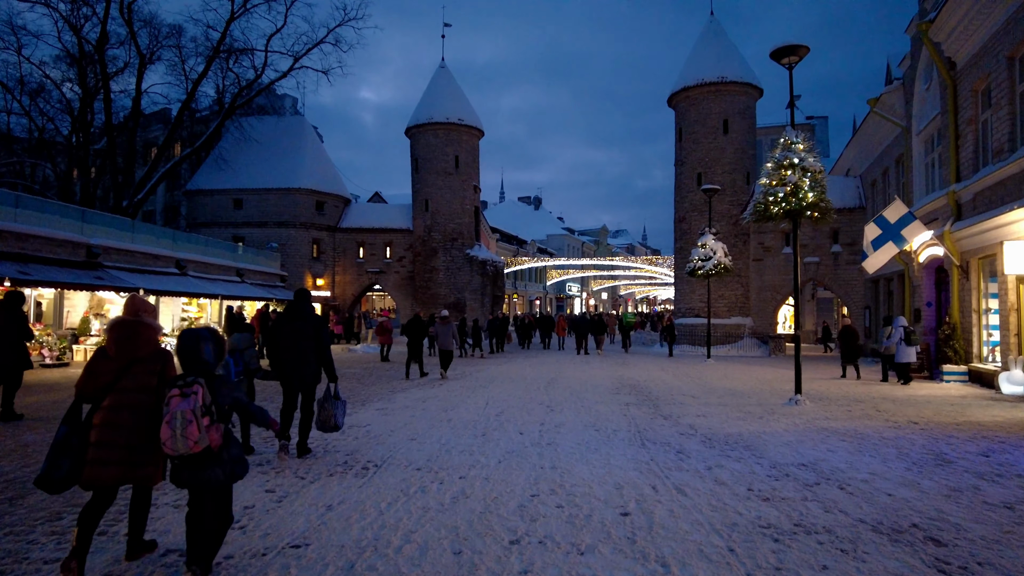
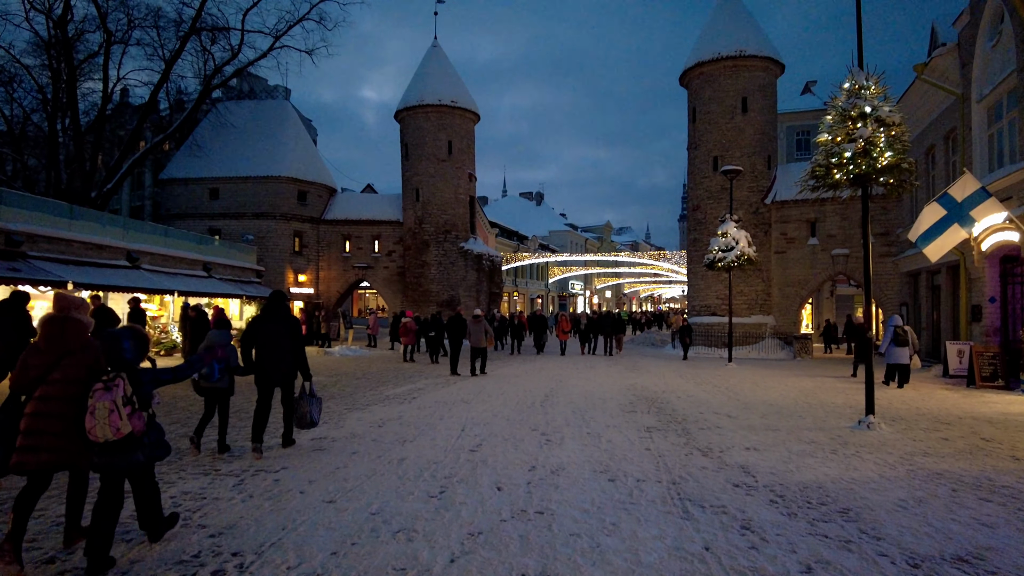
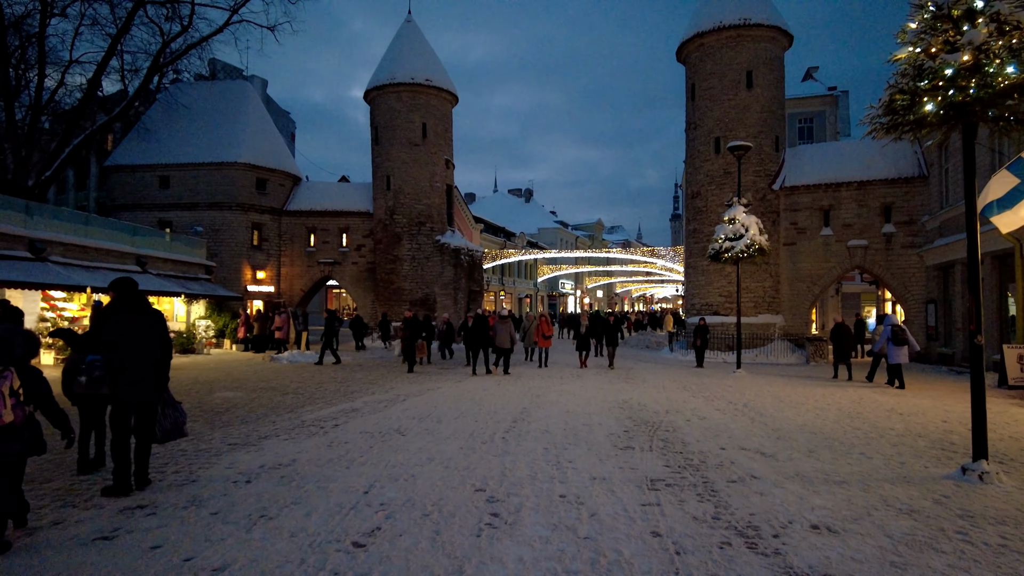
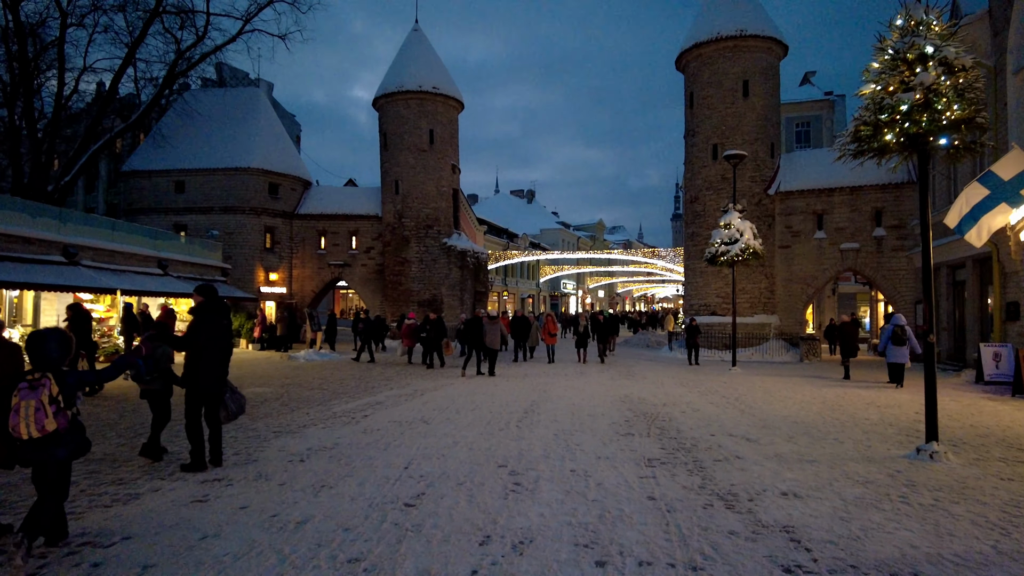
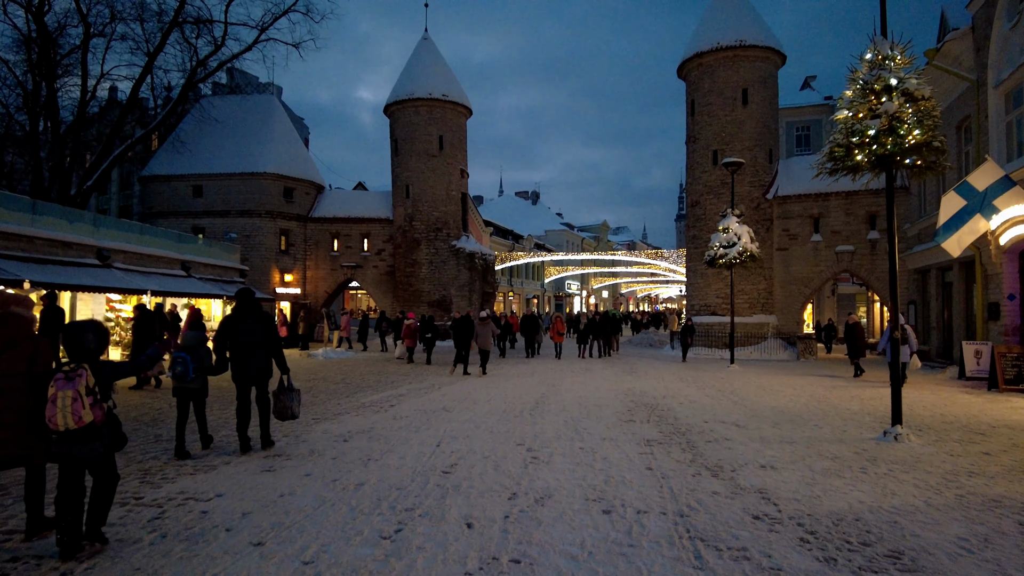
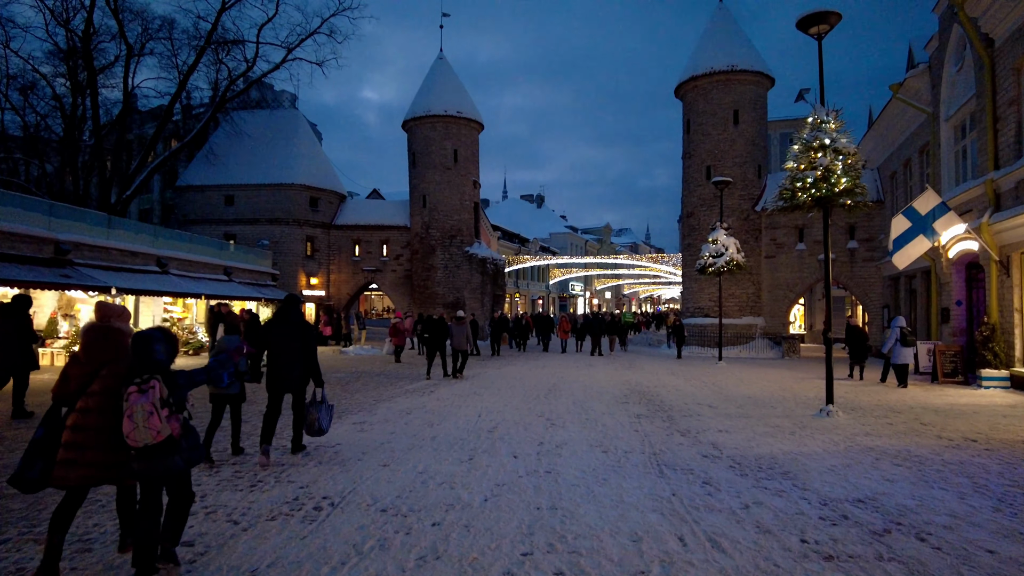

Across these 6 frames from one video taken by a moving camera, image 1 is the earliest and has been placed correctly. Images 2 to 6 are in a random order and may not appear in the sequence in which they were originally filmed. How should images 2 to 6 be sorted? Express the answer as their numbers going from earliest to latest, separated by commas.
6, 2, 5, 4, 3
